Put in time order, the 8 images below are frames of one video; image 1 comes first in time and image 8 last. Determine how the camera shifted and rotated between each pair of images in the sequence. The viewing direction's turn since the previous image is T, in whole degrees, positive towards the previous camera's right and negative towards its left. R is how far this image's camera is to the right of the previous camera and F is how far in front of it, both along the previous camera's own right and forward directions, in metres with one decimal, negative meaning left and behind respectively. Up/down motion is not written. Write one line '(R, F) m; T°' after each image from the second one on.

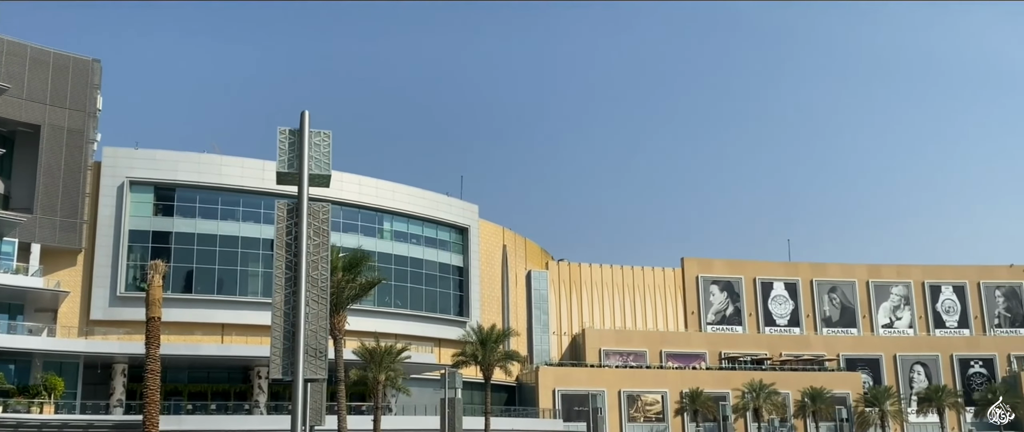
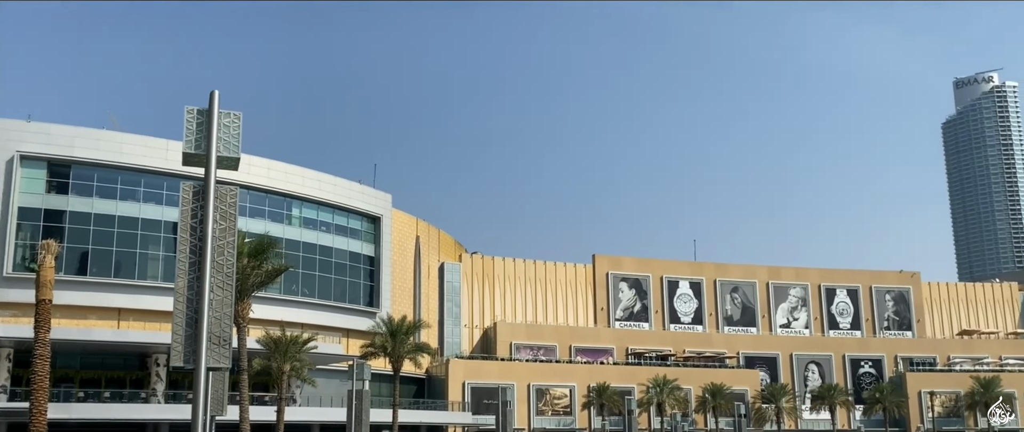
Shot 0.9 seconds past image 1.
(-0.2, +0.3) m; +6°
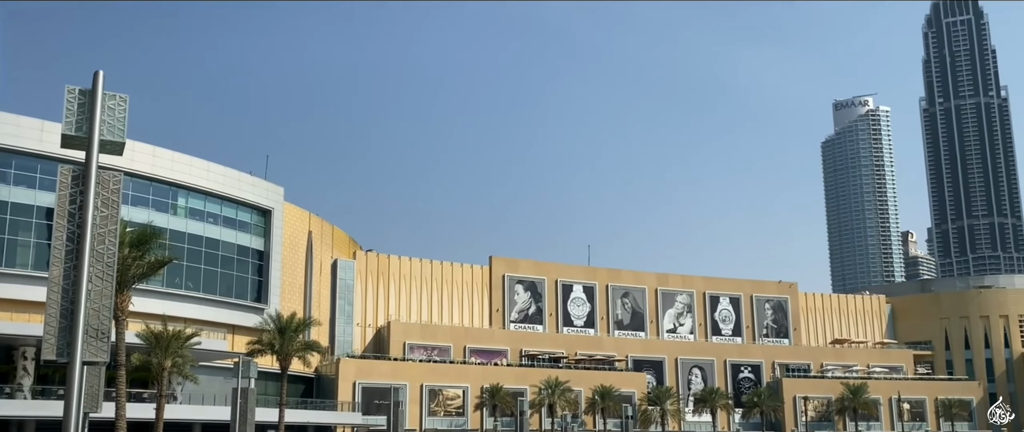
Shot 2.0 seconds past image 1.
(-0.3, +0.2) m; +7°
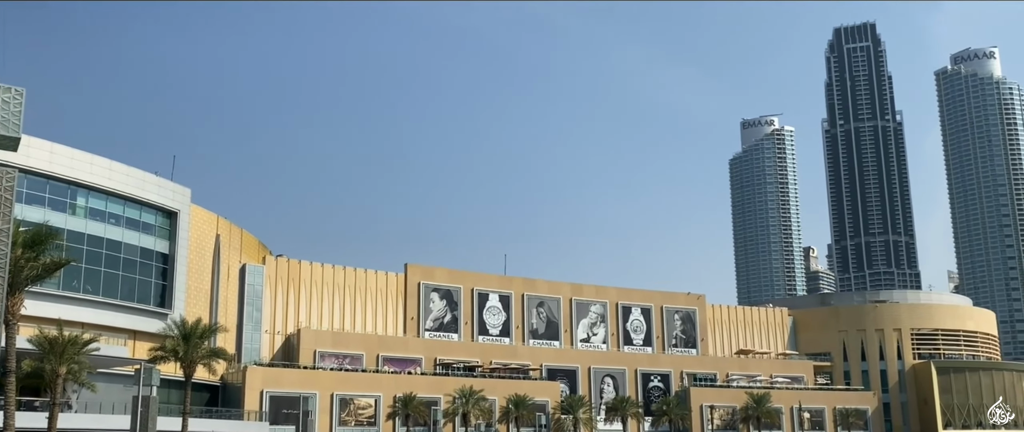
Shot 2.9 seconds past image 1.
(-0.2, +0.2) m; +6°
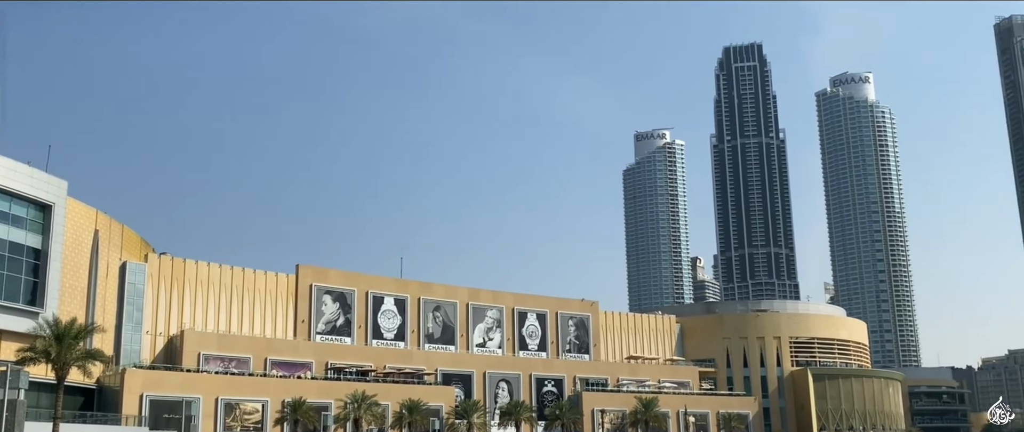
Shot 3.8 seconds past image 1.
(-0.3, +0.2) m; +7°
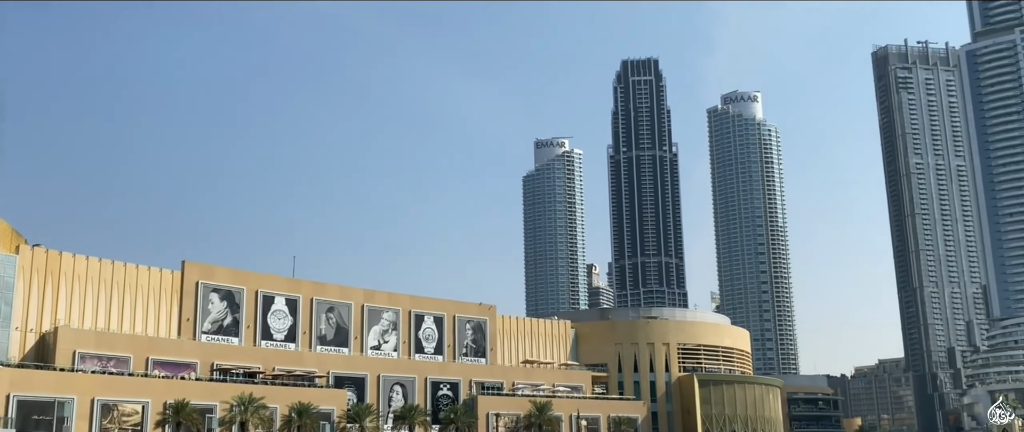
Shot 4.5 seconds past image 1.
(-0.4, +0.3) m; +7°
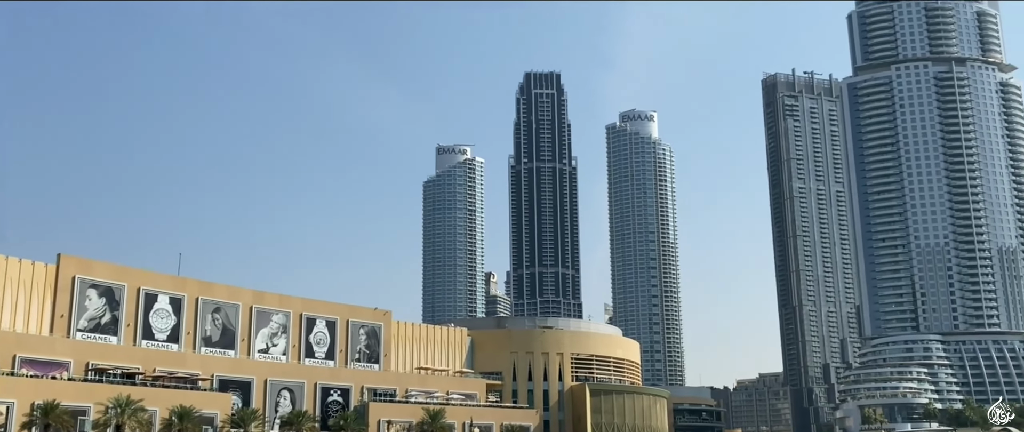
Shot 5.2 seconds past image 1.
(-0.4, +0.4) m; +7°
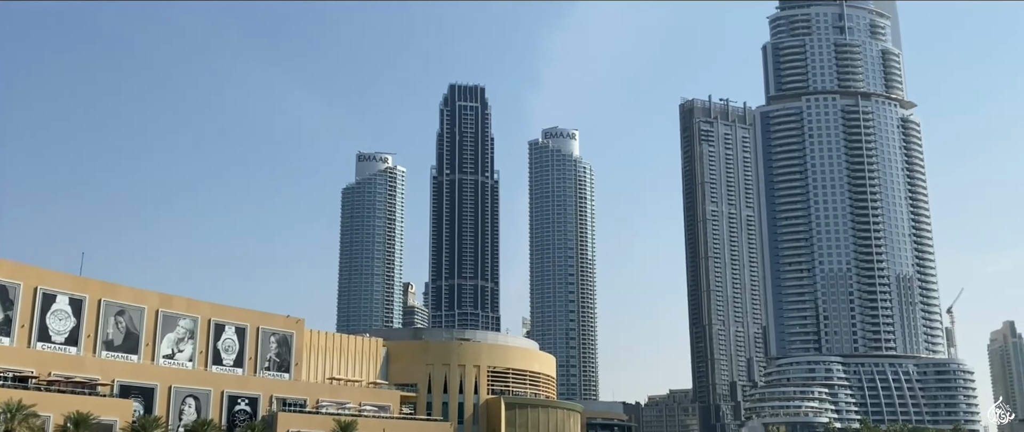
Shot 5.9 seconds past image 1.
(-0.5, +0.4) m; +5°
